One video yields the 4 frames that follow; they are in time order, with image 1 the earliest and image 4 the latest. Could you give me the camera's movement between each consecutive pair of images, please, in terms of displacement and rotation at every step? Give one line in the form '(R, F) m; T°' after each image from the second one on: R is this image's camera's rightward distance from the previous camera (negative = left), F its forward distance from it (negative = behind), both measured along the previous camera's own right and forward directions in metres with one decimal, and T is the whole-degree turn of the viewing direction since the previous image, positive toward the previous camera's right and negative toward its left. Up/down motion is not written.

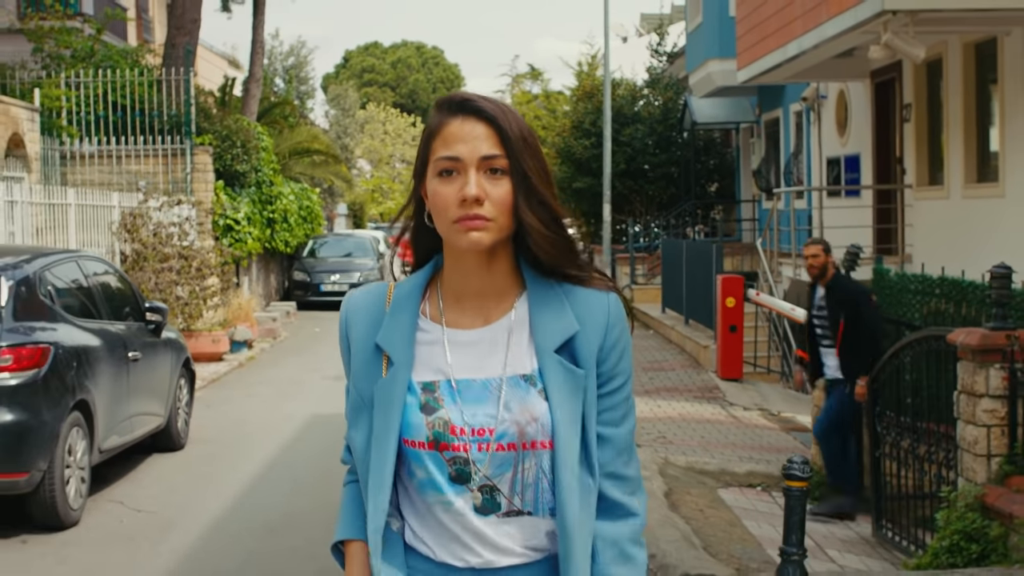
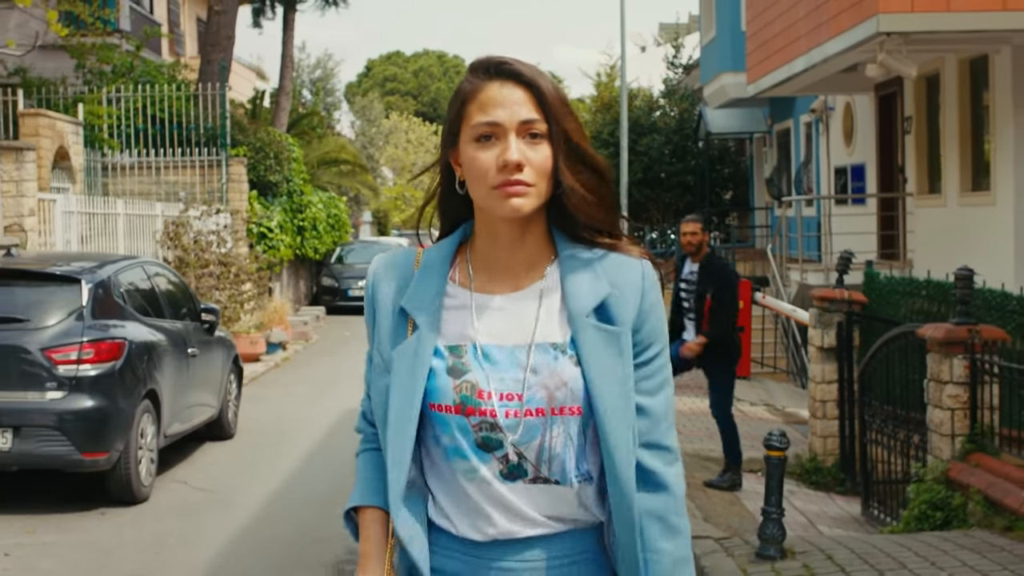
(0.0, -0.9) m; -1°
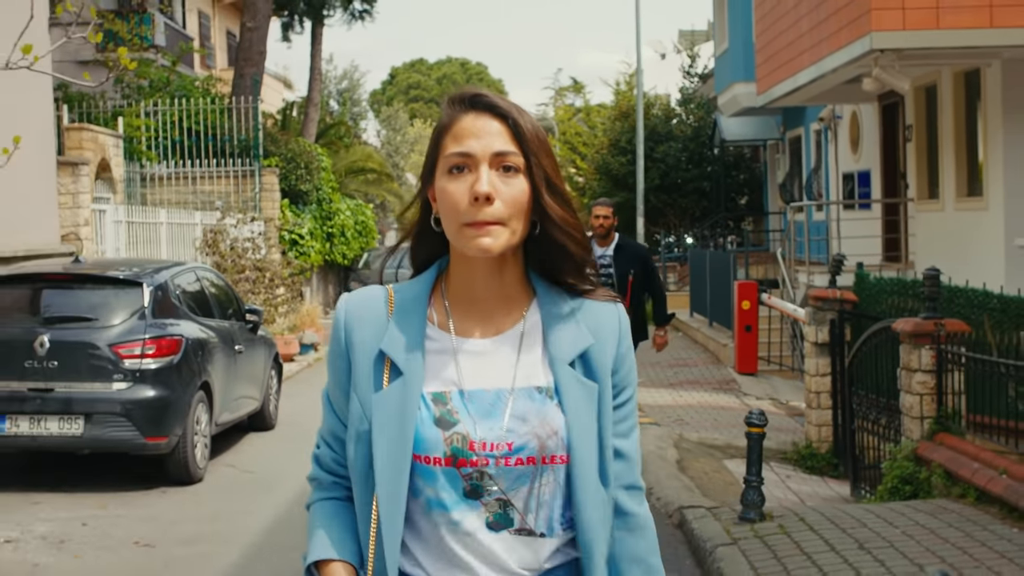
(0.0, -0.9) m; -1°
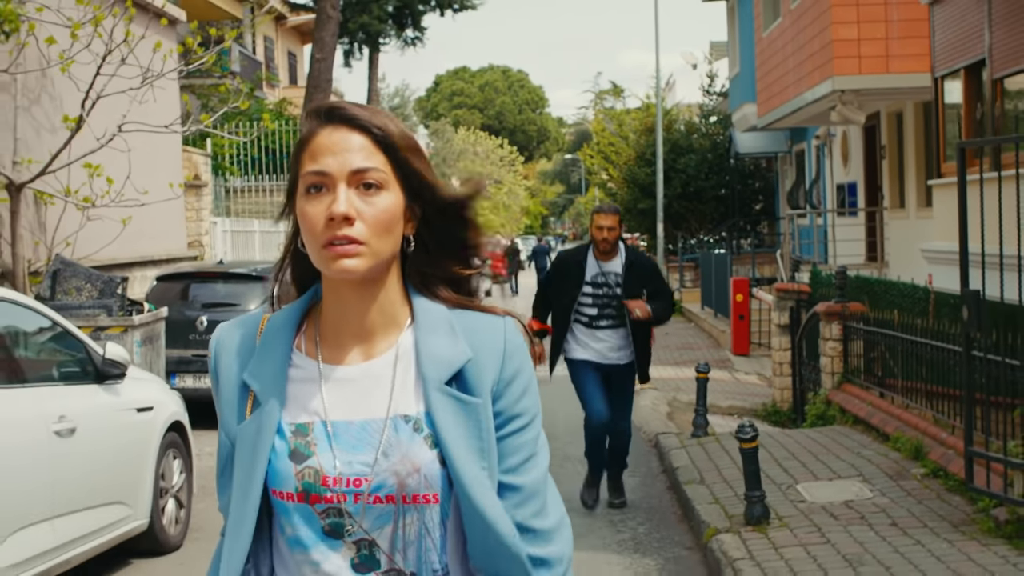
(+0.1, -3.4) m; -2°
